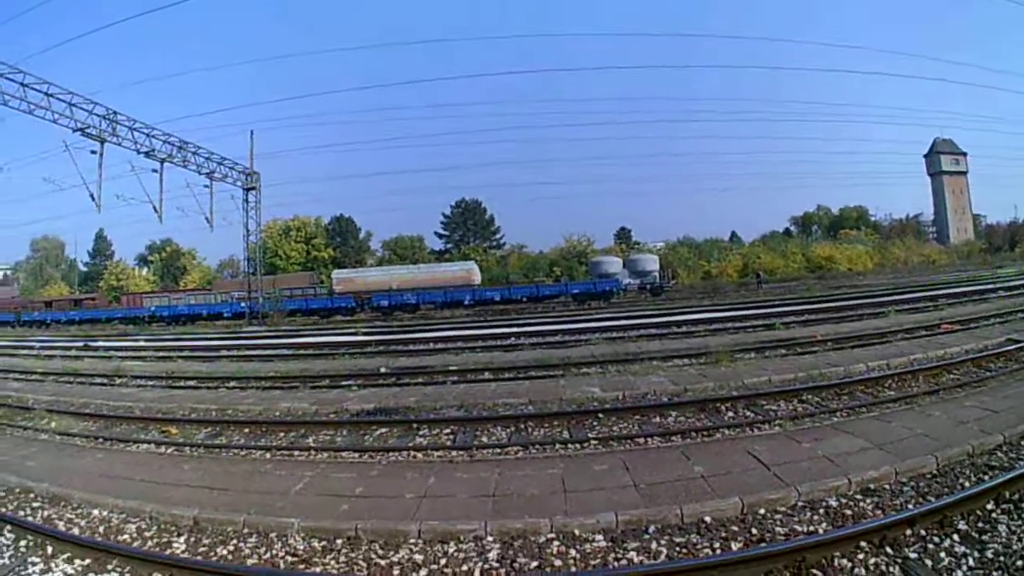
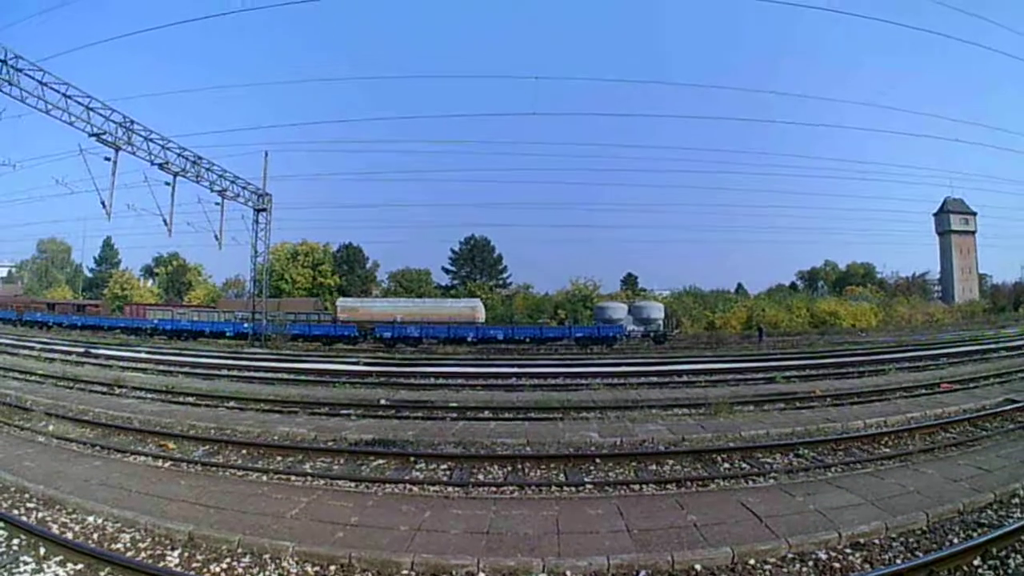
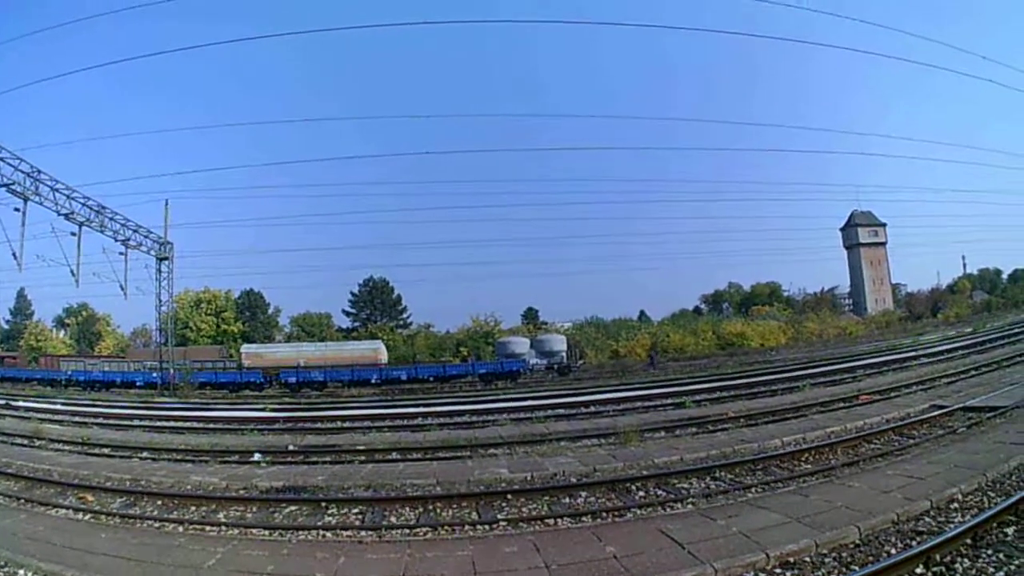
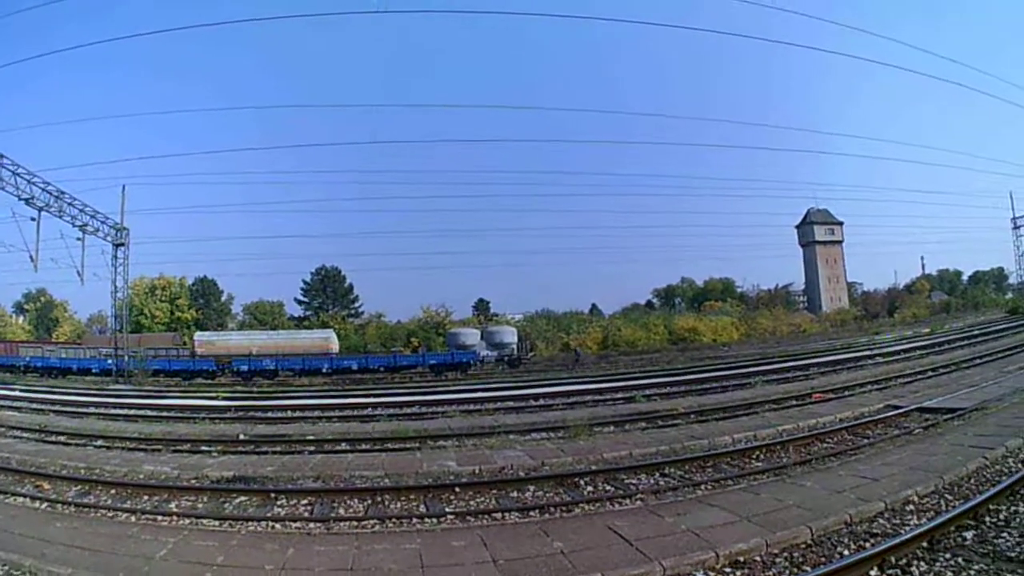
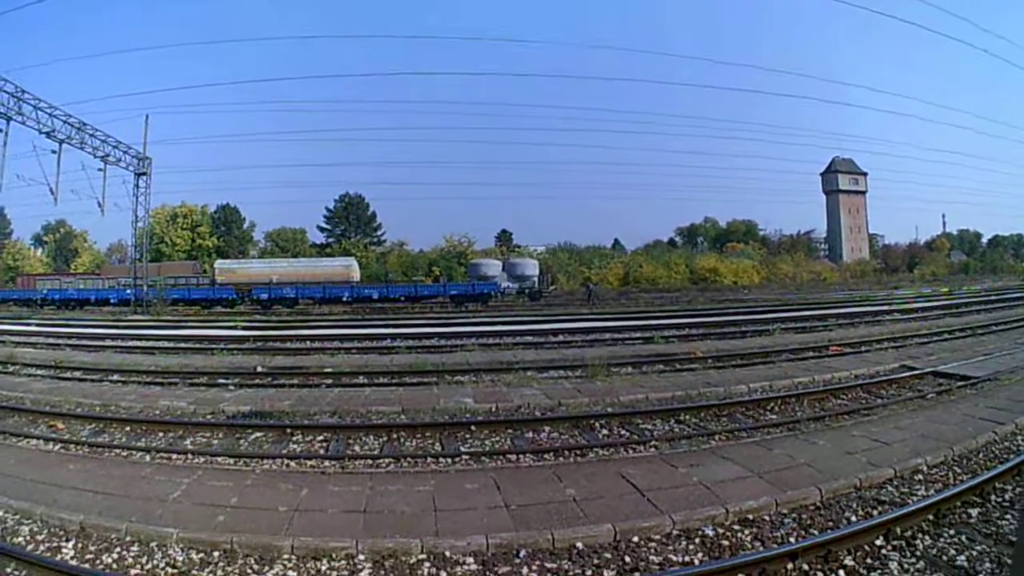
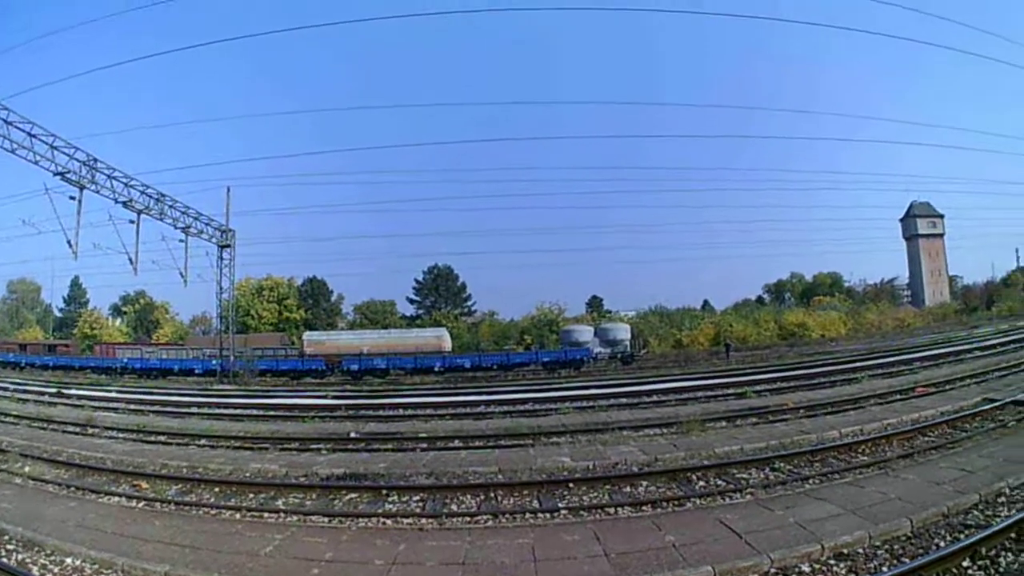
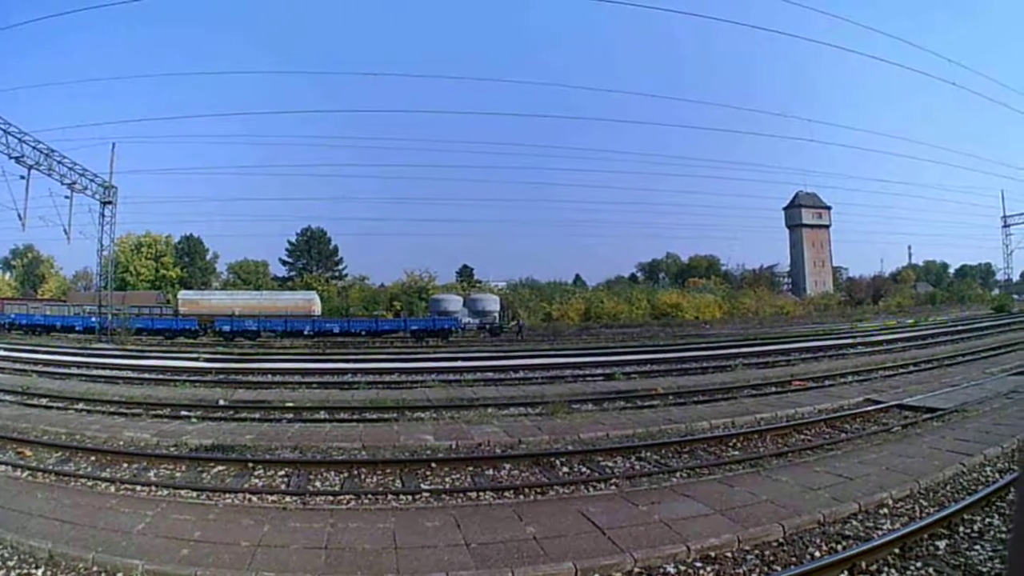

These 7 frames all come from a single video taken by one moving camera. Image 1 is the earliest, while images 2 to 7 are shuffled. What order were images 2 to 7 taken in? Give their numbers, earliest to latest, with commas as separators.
2, 6, 3, 4, 5, 7
